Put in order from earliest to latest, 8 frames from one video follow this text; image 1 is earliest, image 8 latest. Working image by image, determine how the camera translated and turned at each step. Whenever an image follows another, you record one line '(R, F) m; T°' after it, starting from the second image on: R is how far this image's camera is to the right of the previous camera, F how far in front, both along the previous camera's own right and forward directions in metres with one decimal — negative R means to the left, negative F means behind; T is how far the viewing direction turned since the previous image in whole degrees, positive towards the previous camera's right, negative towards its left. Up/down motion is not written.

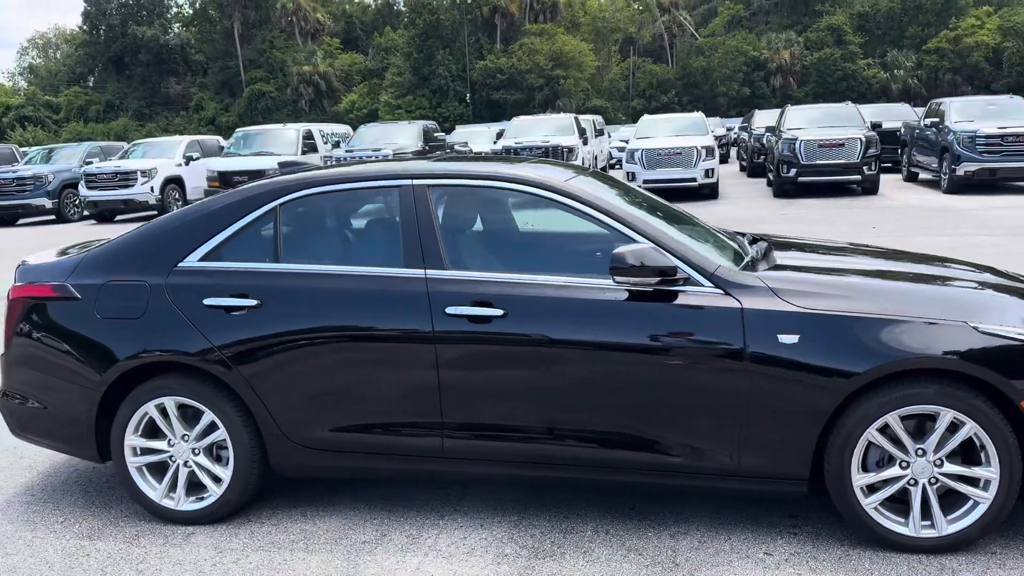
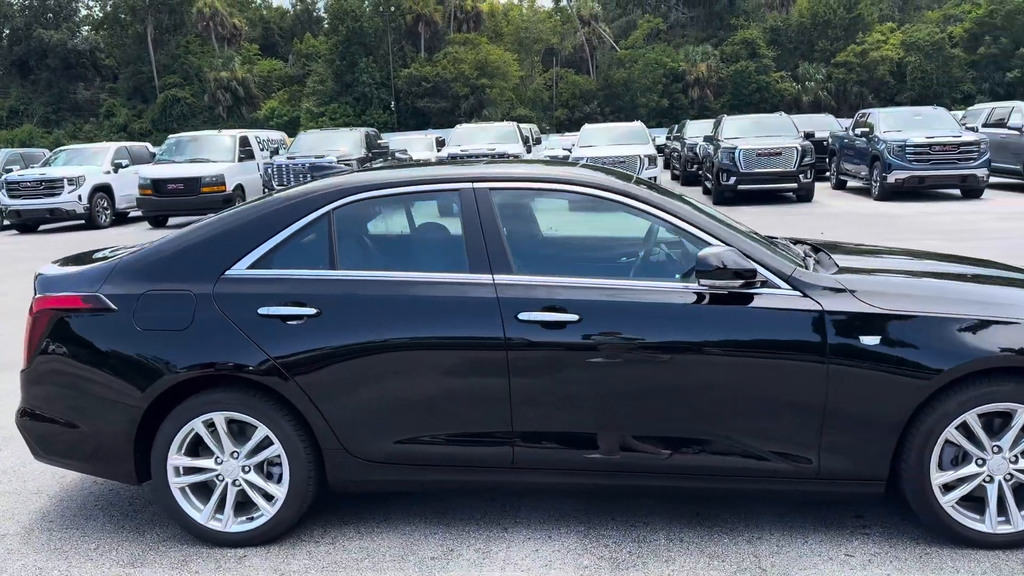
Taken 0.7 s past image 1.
(-0.6, +0.1) m; +5°
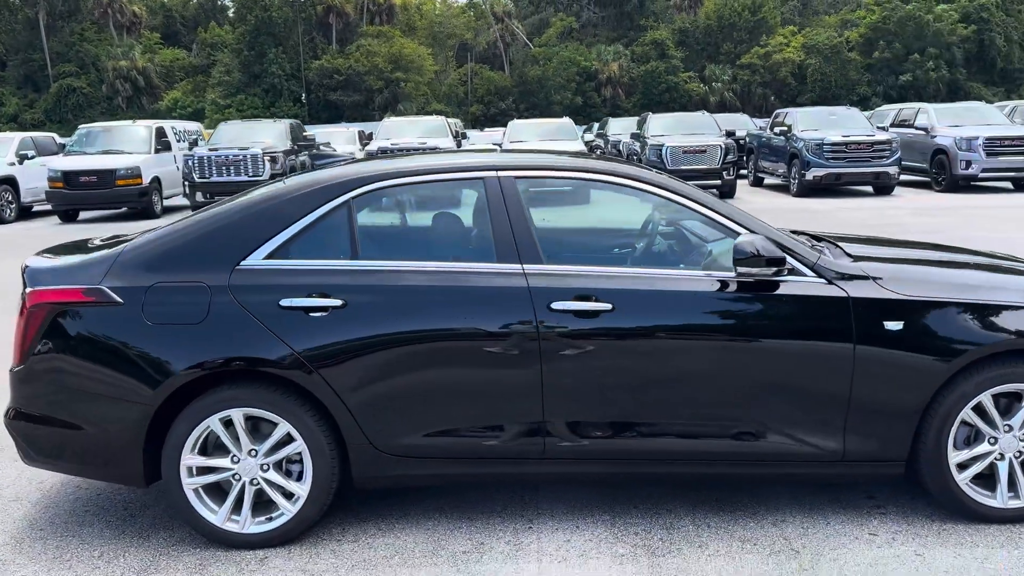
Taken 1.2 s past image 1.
(-0.5, +0.1) m; +6°
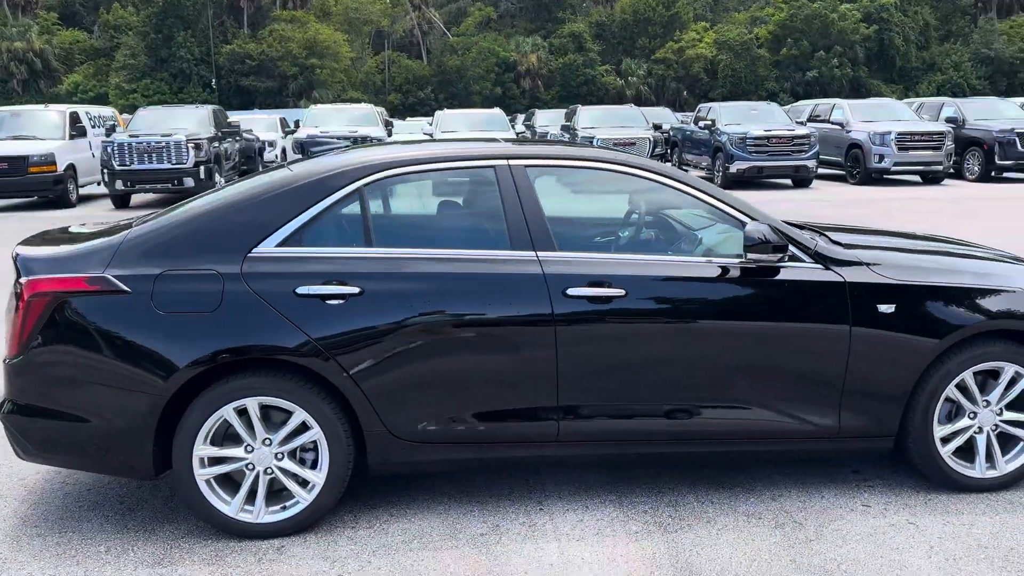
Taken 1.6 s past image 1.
(-0.4, 0.0) m; +5°
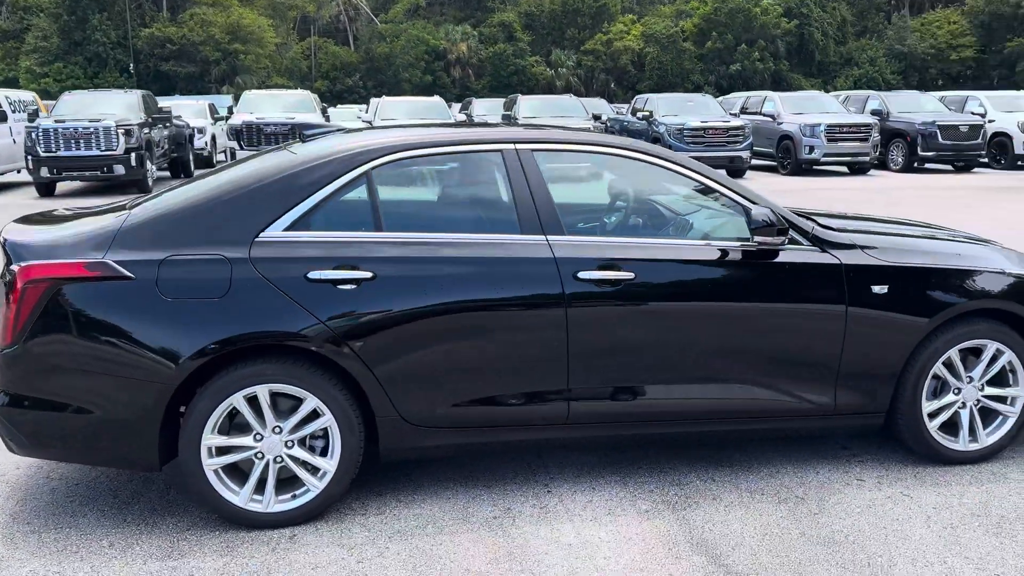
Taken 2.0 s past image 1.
(-0.3, 0.0) m; +5°
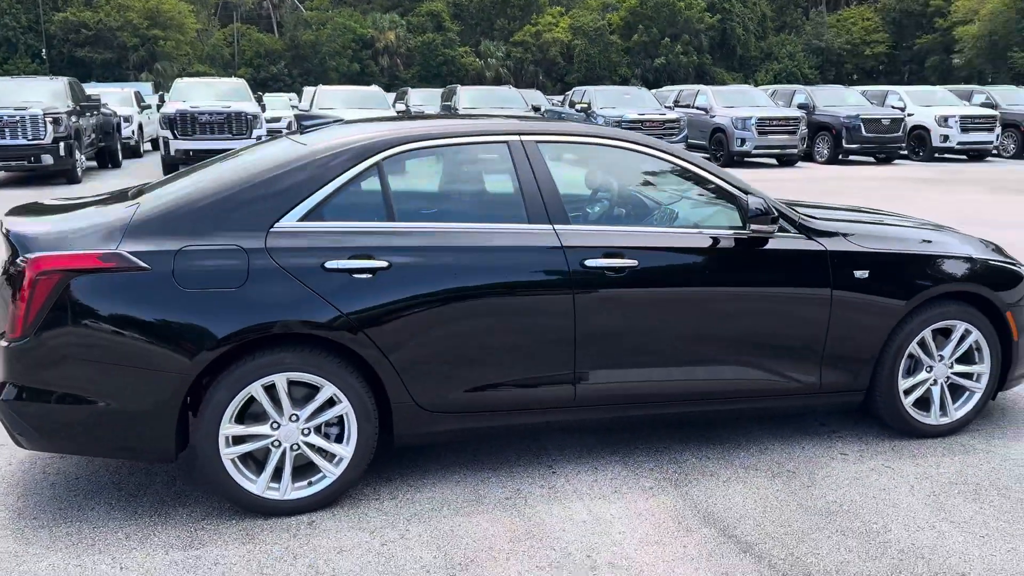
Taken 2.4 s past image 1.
(-0.4, -0.1) m; +5°
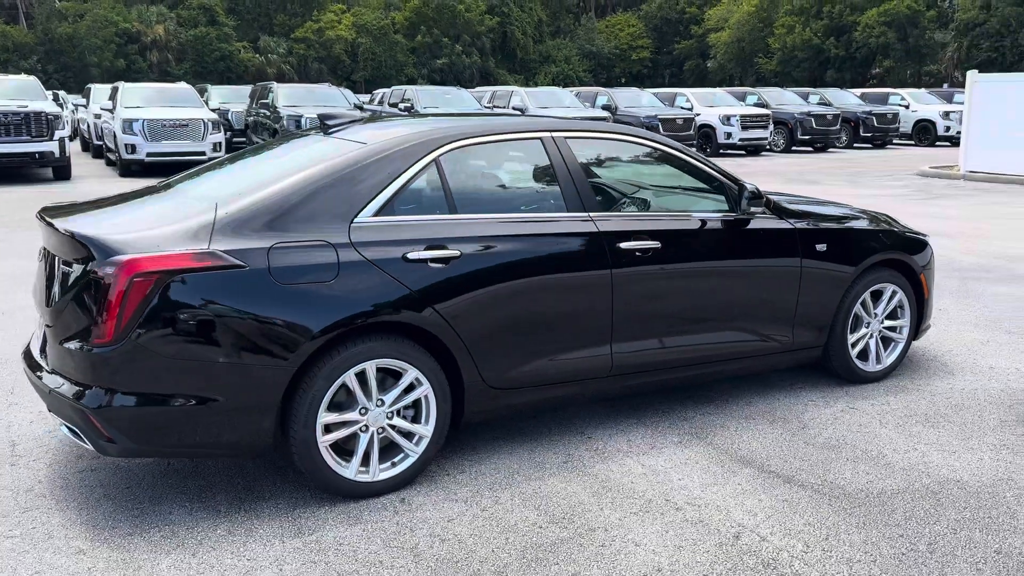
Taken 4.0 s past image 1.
(-1.2, -0.2) m; +14°
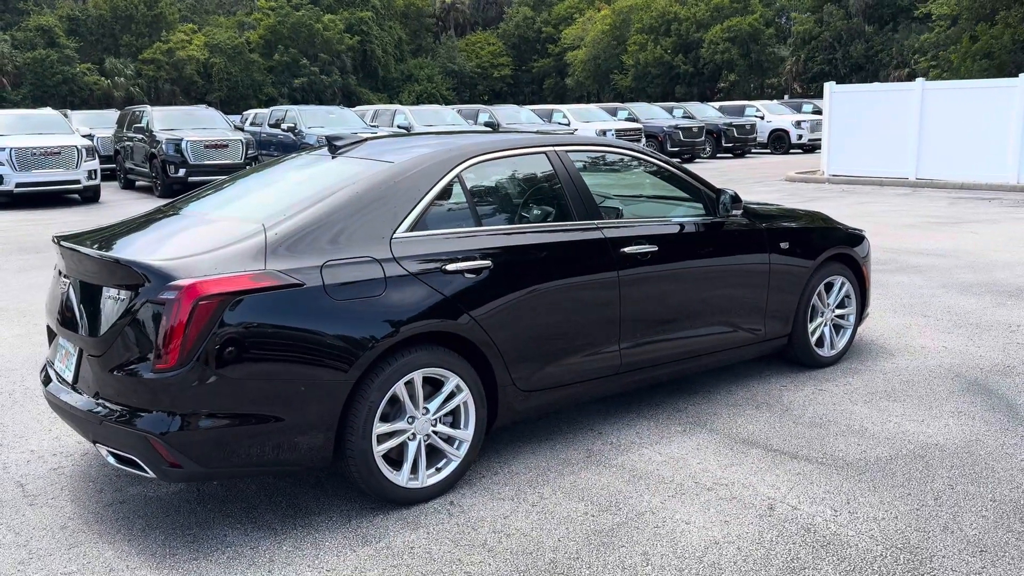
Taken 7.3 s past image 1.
(-0.7, -0.2) m; +9°
